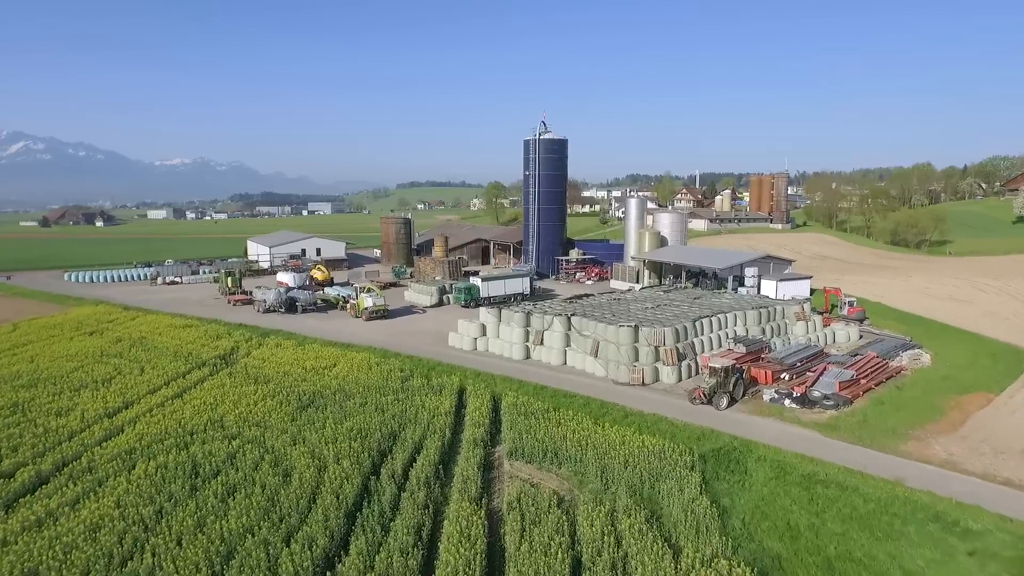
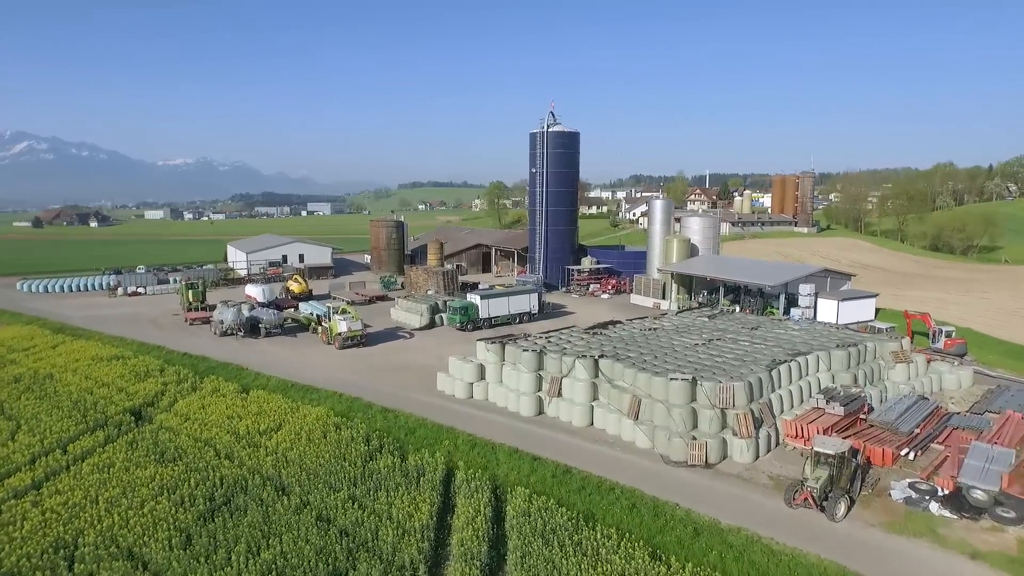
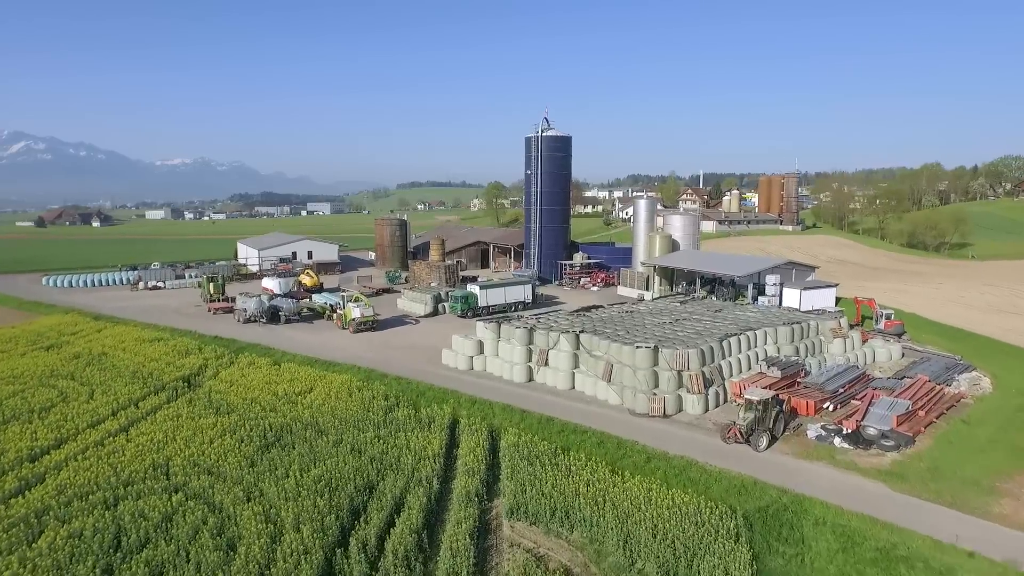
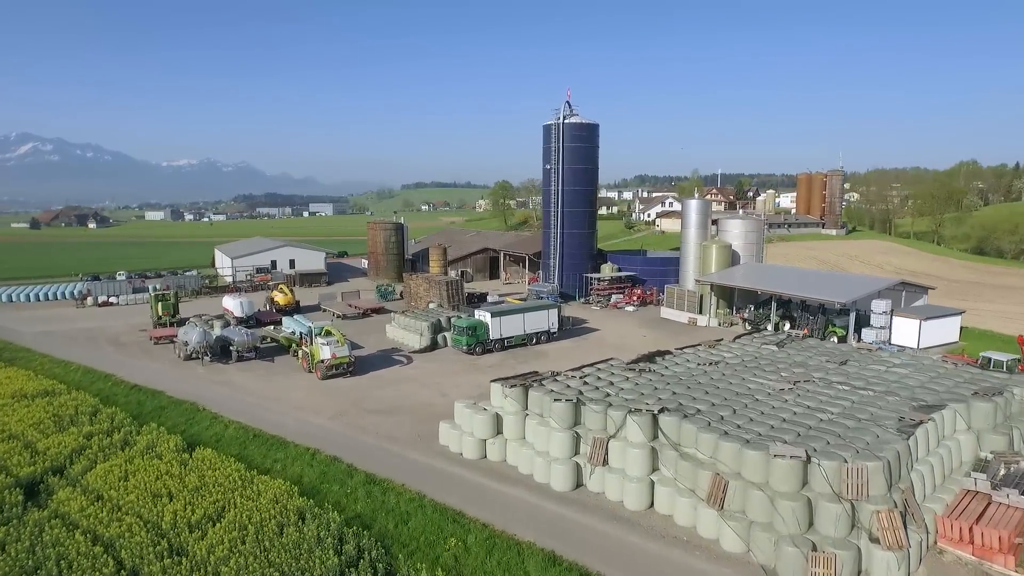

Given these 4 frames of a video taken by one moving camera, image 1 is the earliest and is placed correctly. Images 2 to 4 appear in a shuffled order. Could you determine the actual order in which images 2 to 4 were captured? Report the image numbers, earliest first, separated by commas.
3, 2, 4
